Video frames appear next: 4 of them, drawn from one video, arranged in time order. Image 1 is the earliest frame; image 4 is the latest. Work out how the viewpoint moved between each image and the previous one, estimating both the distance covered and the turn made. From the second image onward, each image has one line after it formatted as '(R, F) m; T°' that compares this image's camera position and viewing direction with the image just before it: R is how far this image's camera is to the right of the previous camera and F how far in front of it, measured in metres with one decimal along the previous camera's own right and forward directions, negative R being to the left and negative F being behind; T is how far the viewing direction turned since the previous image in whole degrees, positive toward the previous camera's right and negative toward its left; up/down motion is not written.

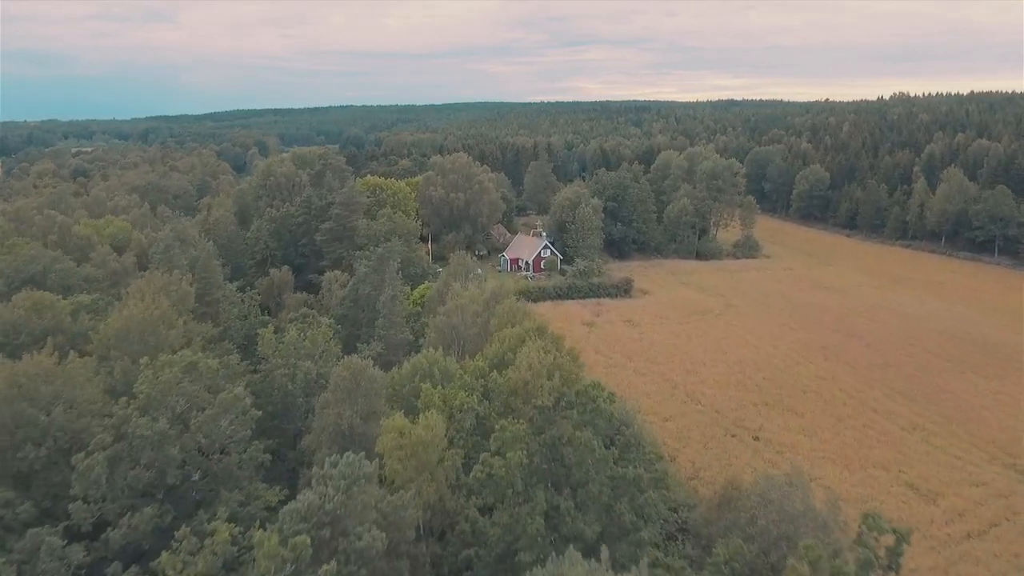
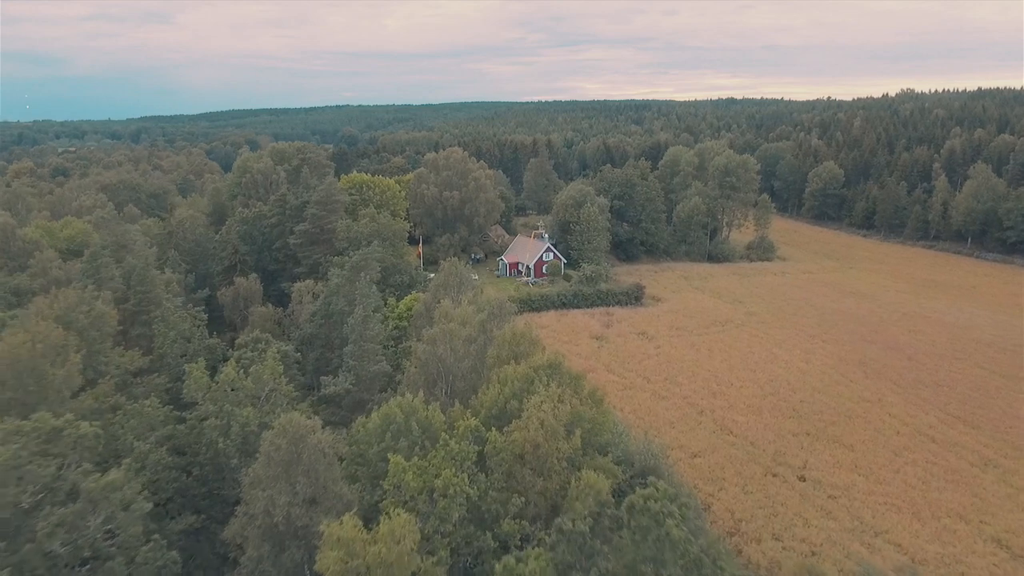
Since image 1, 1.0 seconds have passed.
(-0.1, +5.6) m; 0°
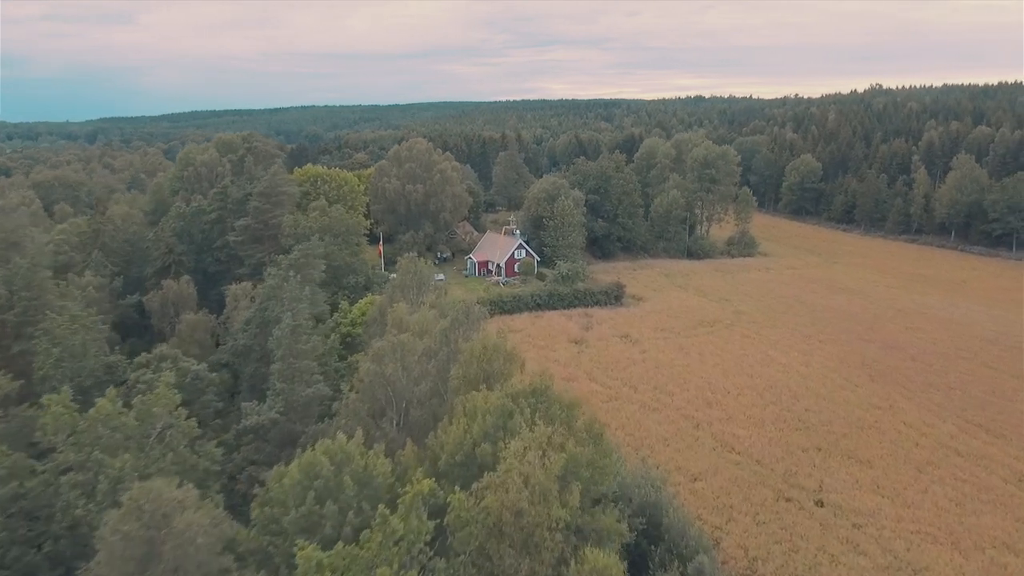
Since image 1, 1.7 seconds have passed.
(0.0, +4.5) m; +2°
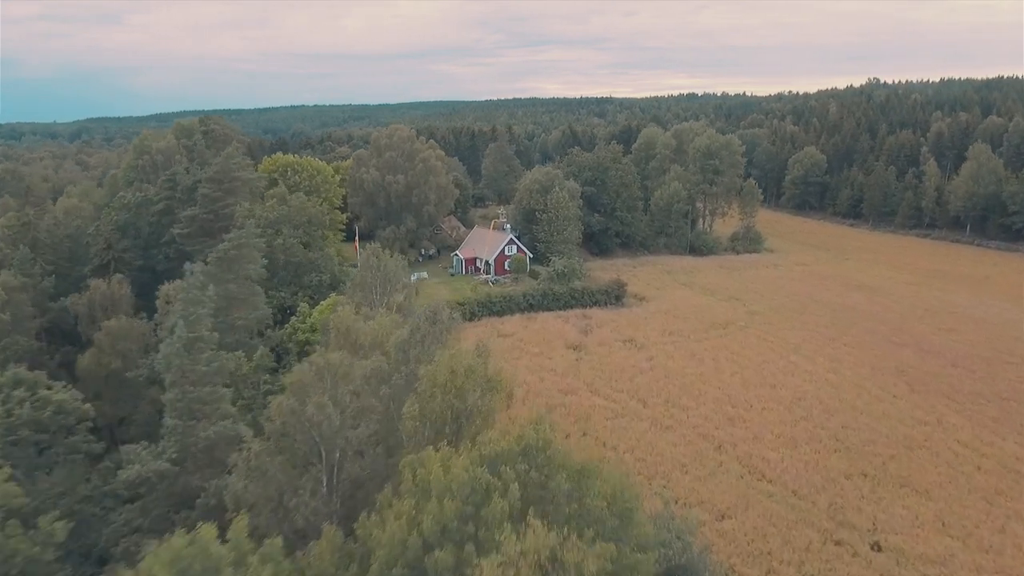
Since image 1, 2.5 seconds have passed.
(+0.1, +4.9) m; +1°
